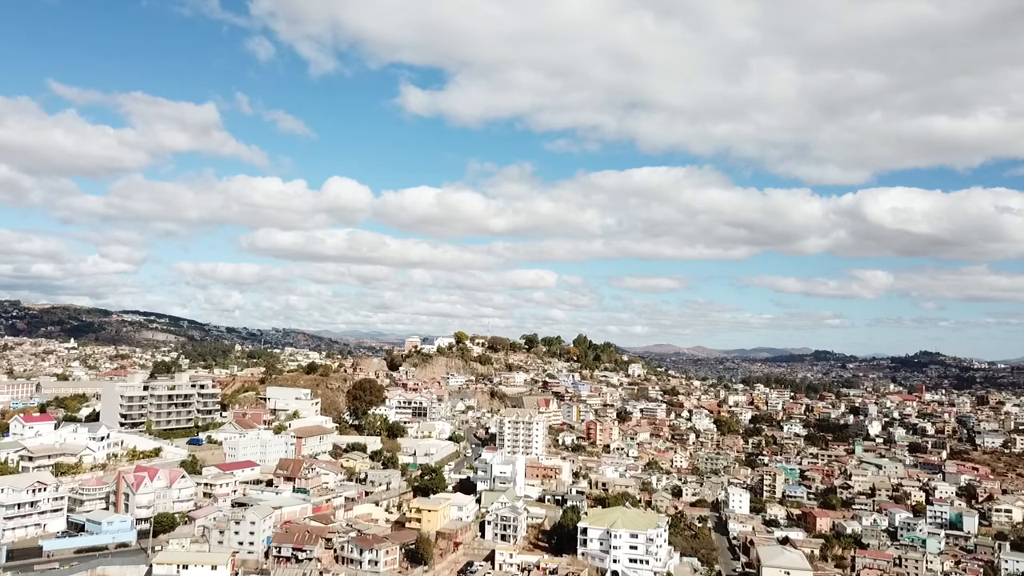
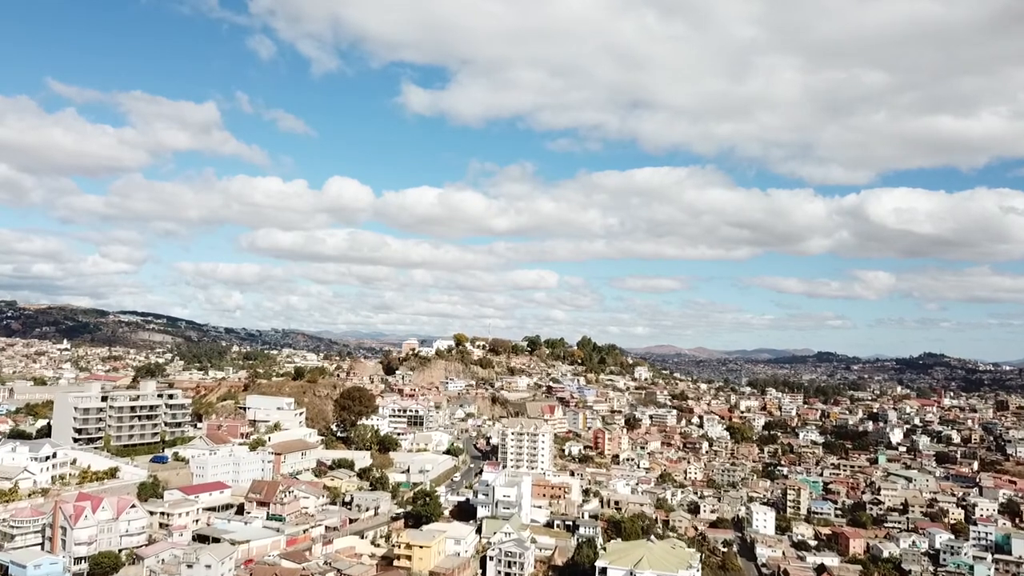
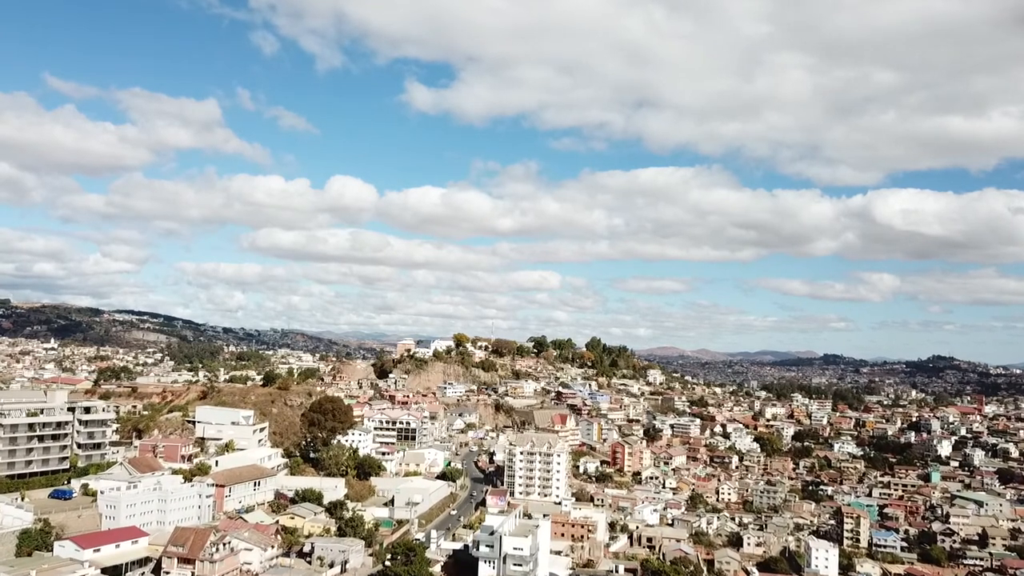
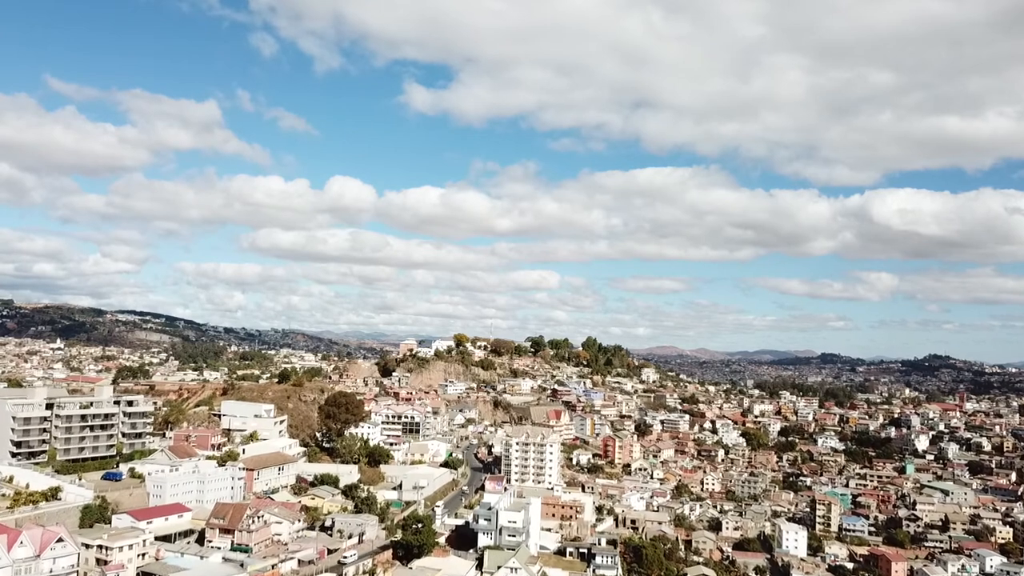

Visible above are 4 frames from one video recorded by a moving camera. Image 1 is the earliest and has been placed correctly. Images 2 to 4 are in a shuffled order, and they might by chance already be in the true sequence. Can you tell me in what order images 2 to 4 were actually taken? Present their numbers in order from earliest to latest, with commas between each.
2, 4, 3
